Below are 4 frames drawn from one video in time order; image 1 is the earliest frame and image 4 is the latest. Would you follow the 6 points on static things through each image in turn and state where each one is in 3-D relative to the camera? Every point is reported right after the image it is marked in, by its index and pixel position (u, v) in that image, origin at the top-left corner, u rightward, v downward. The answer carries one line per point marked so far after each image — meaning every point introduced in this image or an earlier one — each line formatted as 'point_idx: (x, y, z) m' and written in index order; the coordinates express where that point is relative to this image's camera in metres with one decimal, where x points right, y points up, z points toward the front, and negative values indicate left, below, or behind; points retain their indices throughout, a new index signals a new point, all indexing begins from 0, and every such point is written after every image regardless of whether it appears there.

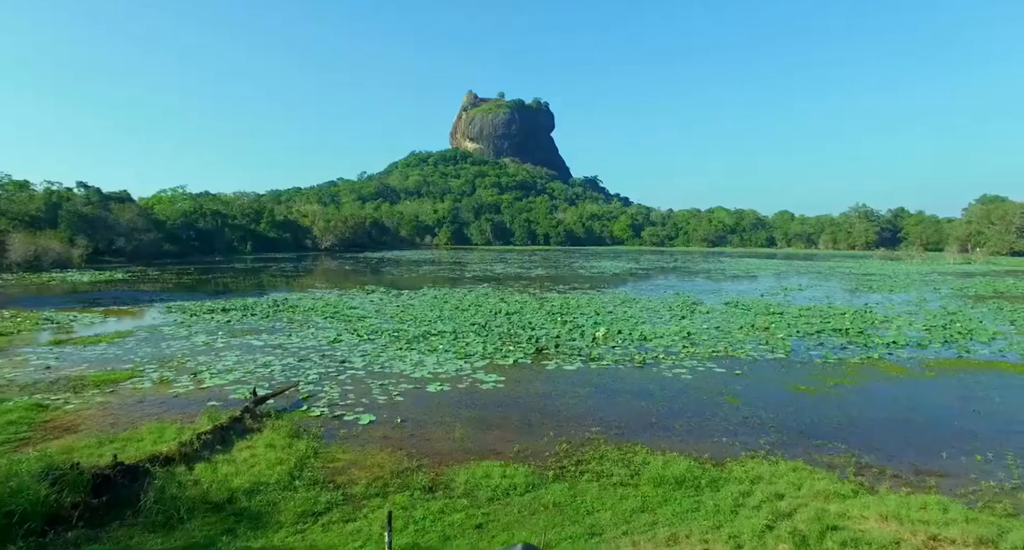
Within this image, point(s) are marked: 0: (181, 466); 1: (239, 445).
0: (-5.0, -2.8, +9.2) m
1: (-4.7, -2.8, +10.5) m
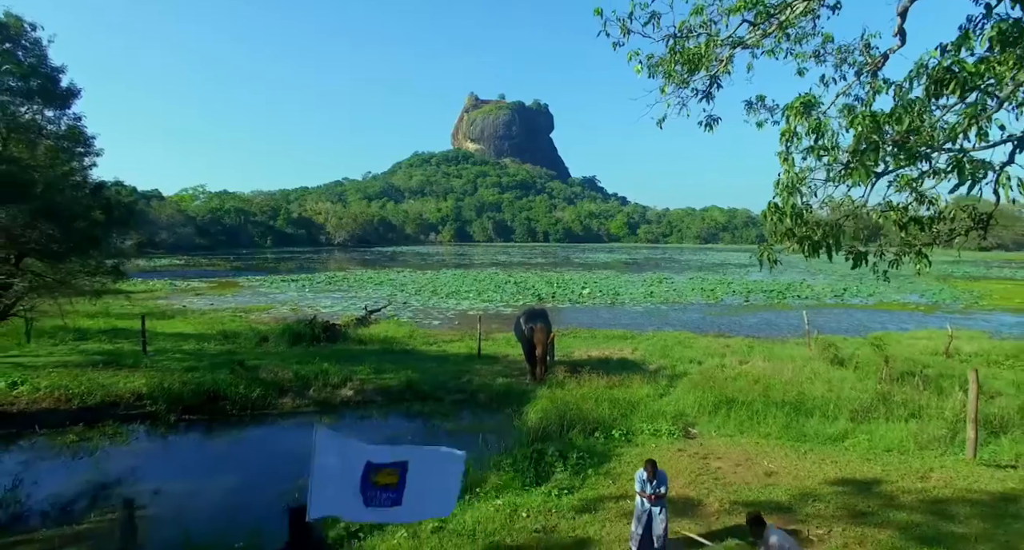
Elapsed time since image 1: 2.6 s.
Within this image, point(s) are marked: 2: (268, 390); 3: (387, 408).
0: (-4.6, -1.5, +17.4) m
1: (-4.3, -1.5, +18.7) m
2: (-4.2, -2.0, +10.4) m
3: (-2.1, -2.3, +10.4) m
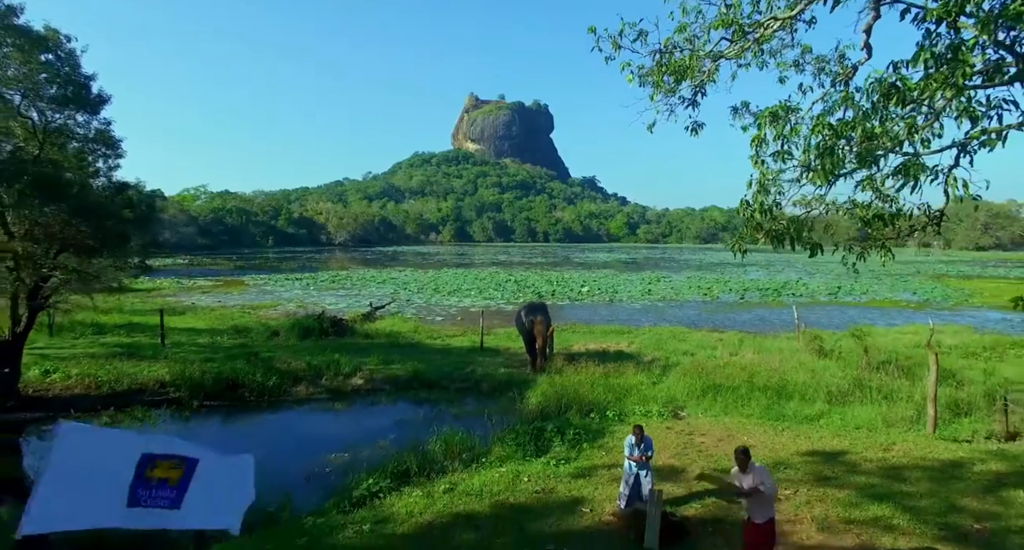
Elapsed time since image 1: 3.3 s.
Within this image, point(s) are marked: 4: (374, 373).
0: (-4.6, -1.4, +18.0) m
1: (-4.3, -1.4, +19.3) m
2: (-4.1, -1.9, +11.0) m
3: (-2.1, -2.2, +11.0) m
4: (-2.7, -1.9, +11.8) m
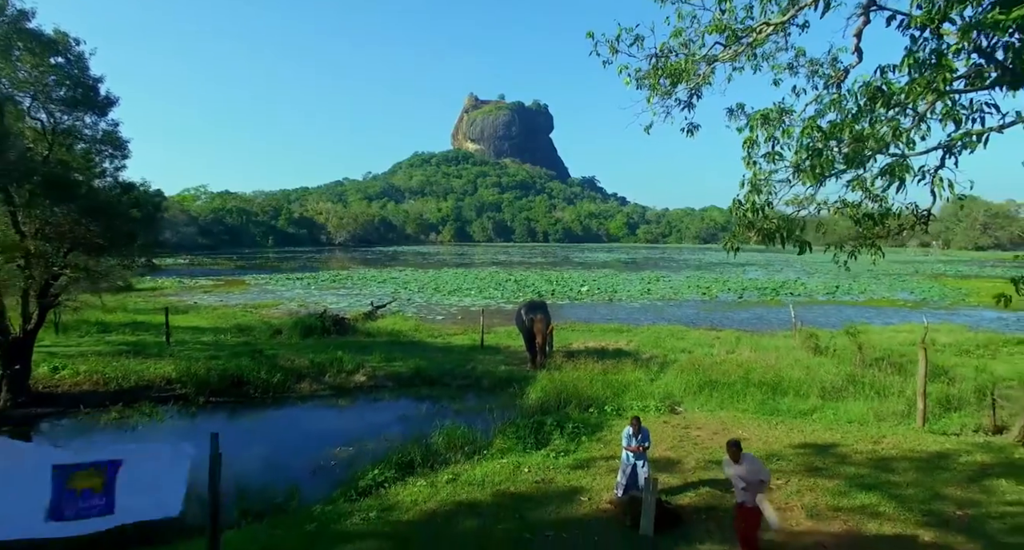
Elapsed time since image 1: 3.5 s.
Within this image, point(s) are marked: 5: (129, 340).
0: (-4.6, -1.4, +18.2) m
1: (-4.3, -1.3, +19.5) m
2: (-4.1, -1.9, +11.2) m
3: (-2.1, -2.1, +11.2) m
4: (-2.7, -1.9, +12.0) m
5: (-8.9, -1.5, +14.2) m
